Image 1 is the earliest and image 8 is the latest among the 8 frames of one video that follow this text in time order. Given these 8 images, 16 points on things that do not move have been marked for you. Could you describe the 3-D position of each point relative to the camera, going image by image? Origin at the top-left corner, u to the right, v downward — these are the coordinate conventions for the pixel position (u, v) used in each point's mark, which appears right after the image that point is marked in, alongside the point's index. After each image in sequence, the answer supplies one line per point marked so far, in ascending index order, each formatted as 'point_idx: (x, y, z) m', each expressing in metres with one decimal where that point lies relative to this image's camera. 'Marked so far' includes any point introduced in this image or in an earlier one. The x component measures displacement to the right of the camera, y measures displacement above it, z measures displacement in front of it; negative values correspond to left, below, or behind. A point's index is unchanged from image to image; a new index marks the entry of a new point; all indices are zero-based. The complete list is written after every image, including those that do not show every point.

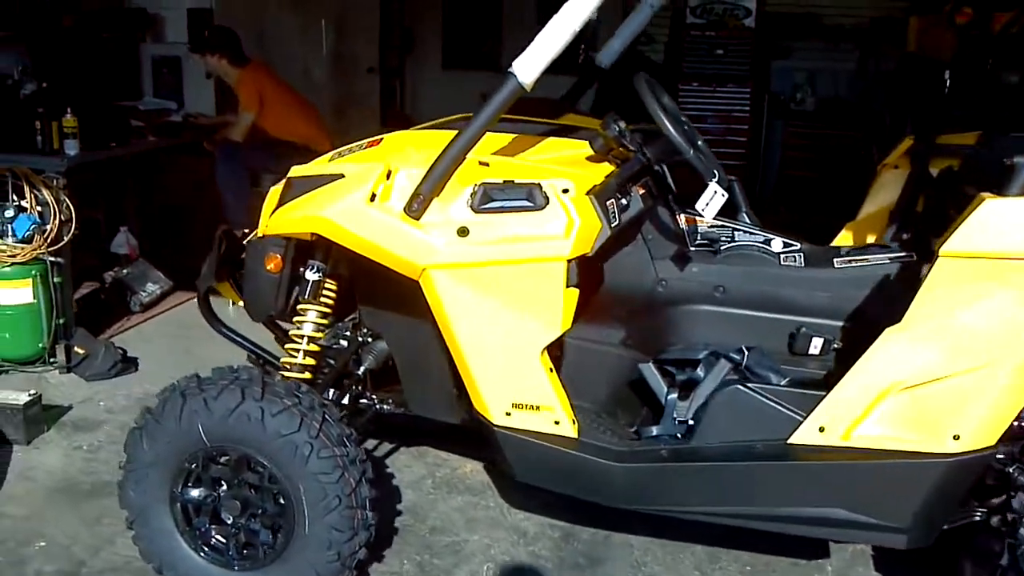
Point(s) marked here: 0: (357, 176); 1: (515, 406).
0: (-0.3, +0.2, +2.2) m
1: (0.0, -0.2, +2.2) m
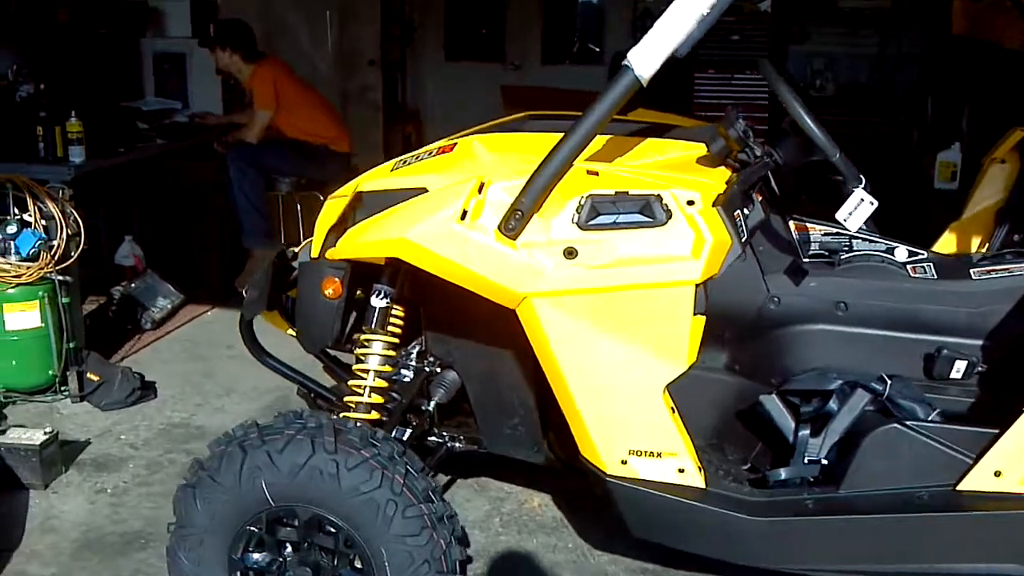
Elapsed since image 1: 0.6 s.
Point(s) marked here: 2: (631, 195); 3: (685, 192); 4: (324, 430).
0: (-0.1, +0.2, +1.9) m
1: (+0.2, -0.3, +1.9) m
2: (+0.2, +0.2, +1.8) m
3: (+0.3, +0.2, +1.8) m
4: (-0.3, -0.3, +2.0) m
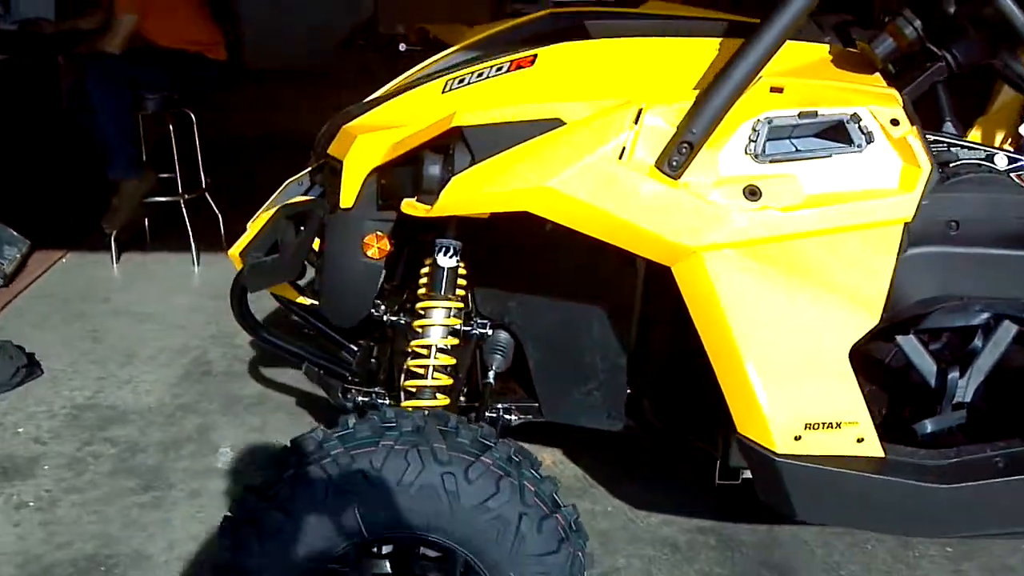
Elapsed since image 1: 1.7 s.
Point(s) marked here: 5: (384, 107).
0: (+0.1, +0.2, +1.5) m
1: (+0.4, -0.2, +1.6) m
2: (+0.4, +0.2, +1.5) m
3: (+0.5, +0.2, +1.5) m
4: (-0.1, -0.2, +1.6) m
5: (-0.2, +0.3, +1.8) m
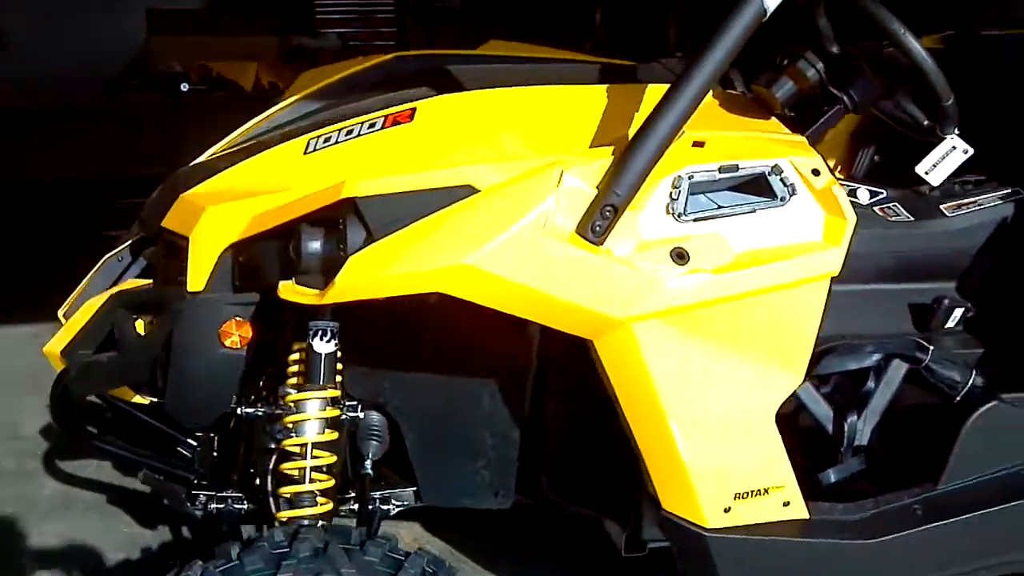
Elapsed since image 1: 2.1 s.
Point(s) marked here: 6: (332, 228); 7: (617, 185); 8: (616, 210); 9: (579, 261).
0: (0.0, +0.1, +1.3) m
1: (+0.3, -0.3, +1.5) m
2: (+0.3, +0.2, +1.4) m
3: (+0.4, +0.2, +1.4) m
4: (-0.2, -0.3, +1.3) m
5: (-0.4, +0.2, +1.6) m
6: (-0.2, +0.1, +1.4) m
7: (+0.1, +0.1, +1.3) m
8: (+0.1, +0.1, +1.3) m
9: (+0.1, 0.0, +1.3) m
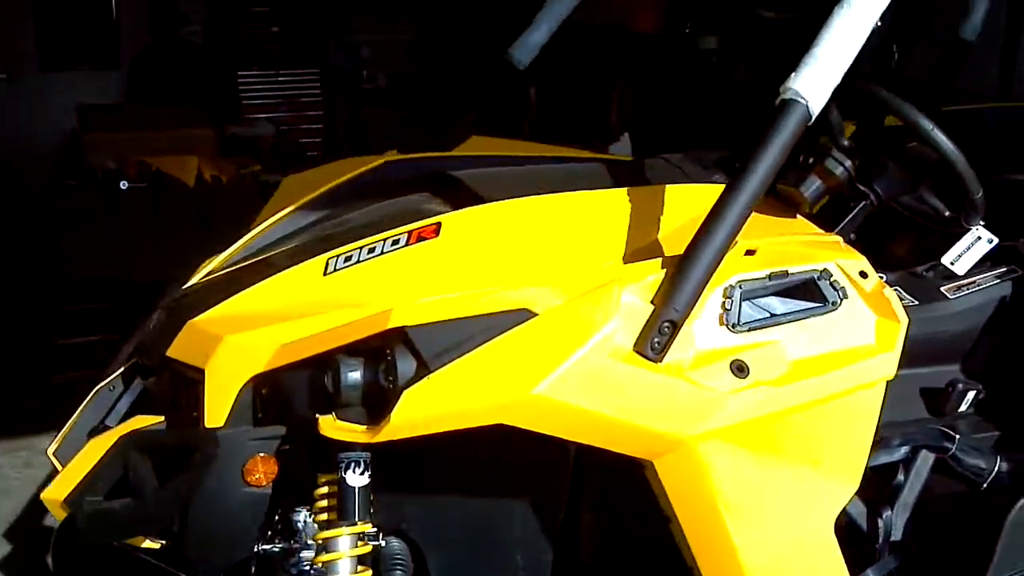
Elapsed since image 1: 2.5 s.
0: (0.0, 0.0, +1.2) m
1: (+0.4, -0.4, +1.4) m
2: (+0.3, 0.0, +1.3) m
3: (+0.4, 0.0, +1.4) m
4: (-0.1, -0.5, +1.2) m
5: (-0.4, 0.0, +1.5) m
6: (-0.2, -0.1, +1.3) m
7: (+0.2, 0.0, +1.3) m
8: (+0.2, 0.0, +1.3) m
9: (+0.1, -0.1, +1.3) m
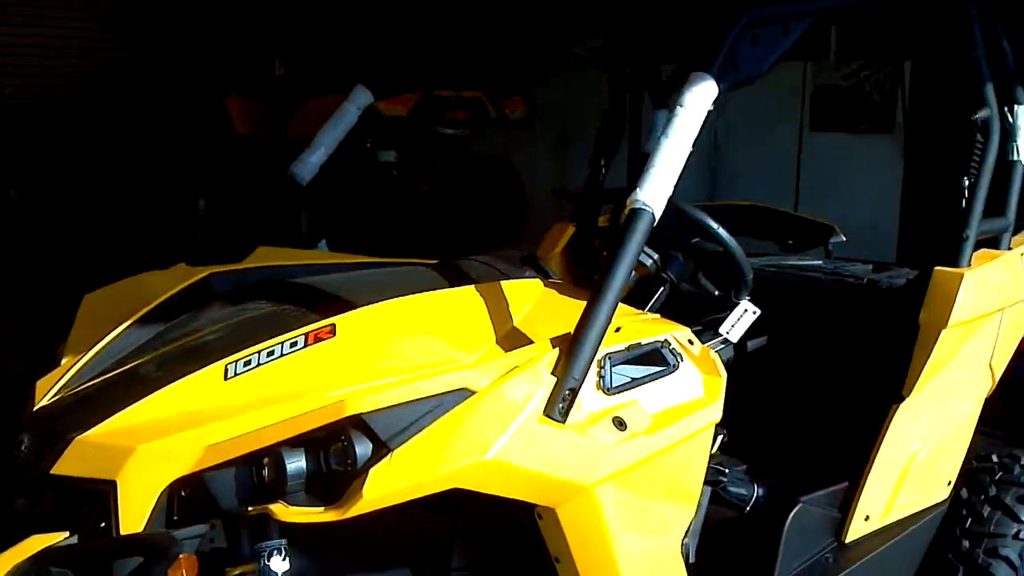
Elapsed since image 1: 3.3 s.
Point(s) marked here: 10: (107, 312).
0: (-0.1, -0.1, +1.4) m
1: (+0.2, -0.5, +1.7) m
2: (+0.2, -0.1, +1.6) m
3: (+0.3, -0.1, +1.7) m
4: (-0.2, -0.6, +1.3) m
5: (-0.5, -0.2, +1.5) m
6: (-0.3, -0.2, +1.4) m
7: (+0.1, -0.1, +1.5) m
8: (+0.1, -0.1, +1.5) m
9: (+0.1, -0.2, +1.5) m
10: (-0.7, 0.0, +2.0) m
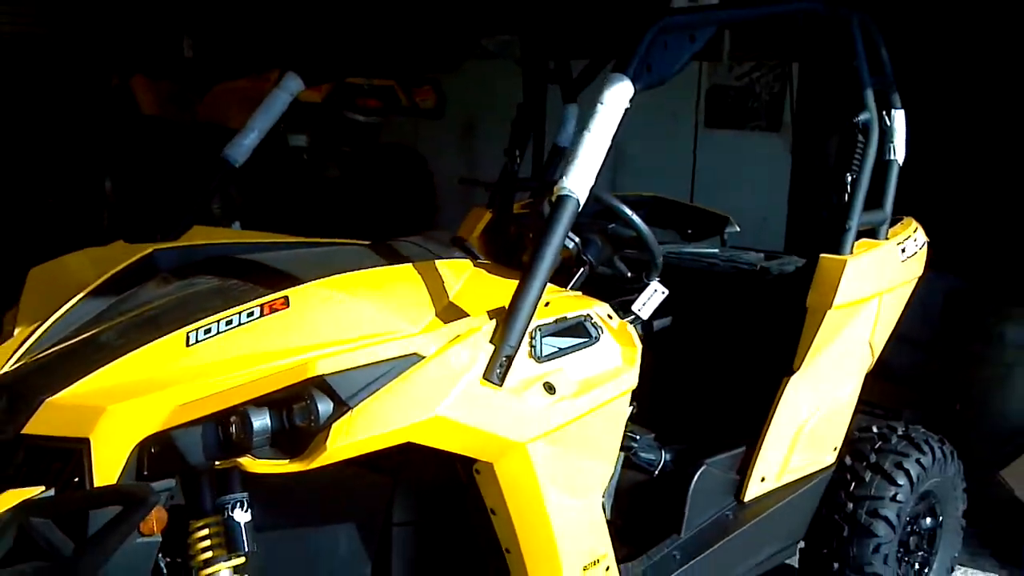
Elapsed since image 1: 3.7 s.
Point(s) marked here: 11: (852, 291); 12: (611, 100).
0: (-0.1, -0.1, +1.6) m
1: (+0.1, -0.5, +1.9) m
2: (+0.1, -0.1, +1.8) m
3: (+0.2, 0.0, +1.9) m
4: (-0.3, -0.6, +1.5) m
5: (-0.6, -0.1, +1.6) m
6: (-0.3, -0.2, +1.6) m
7: (0.0, -0.1, +1.7) m
8: (0.0, -0.1, +1.7) m
9: (0.0, -0.2, +1.7) m
10: (-0.9, 0.0, +2.1) m
11: (+0.7, 0.0, +2.4) m
12: (+0.2, +0.3, +1.9) m
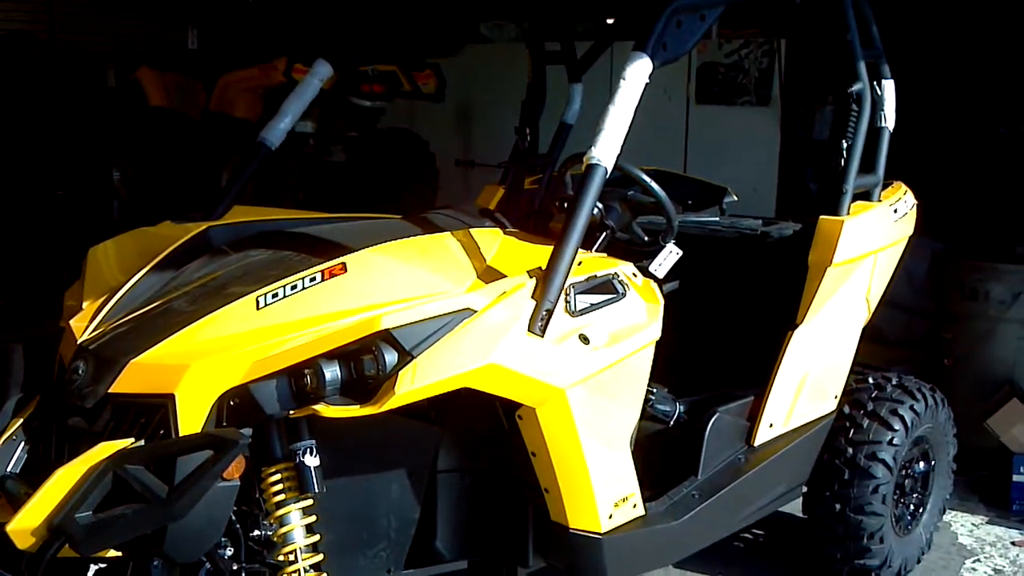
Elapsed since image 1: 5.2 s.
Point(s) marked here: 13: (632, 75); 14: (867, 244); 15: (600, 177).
0: (-0.1, 0.0, +1.8) m
1: (+0.2, -0.4, +2.1) m
2: (+0.2, 0.0, +2.0) m
3: (+0.2, 0.0, +2.1) m
4: (-0.2, -0.5, +1.7) m
5: (-0.5, -0.1, +1.8) m
6: (-0.3, -0.1, +1.8) m
7: (+0.1, 0.0, +1.9) m
8: (+0.1, 0.0, +1.9) m
9: (0.0, -0.1, +1.8) m
10: (-0.8, +0.1, +2.3) m
11: (+0.8, +0.1, +2.6) m
12: (+0.2, +0.4, +2.1) m
13: (+0.2, +0.4, +2.1) m
14: (+0.8, +0.1, +2.6) m
15: (+0.2, +0.2, +2.0) m
